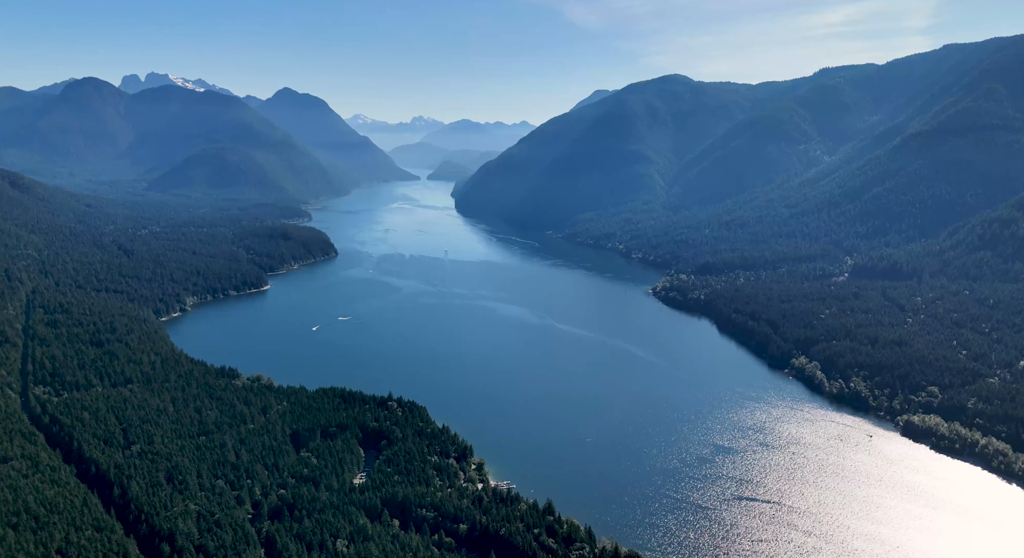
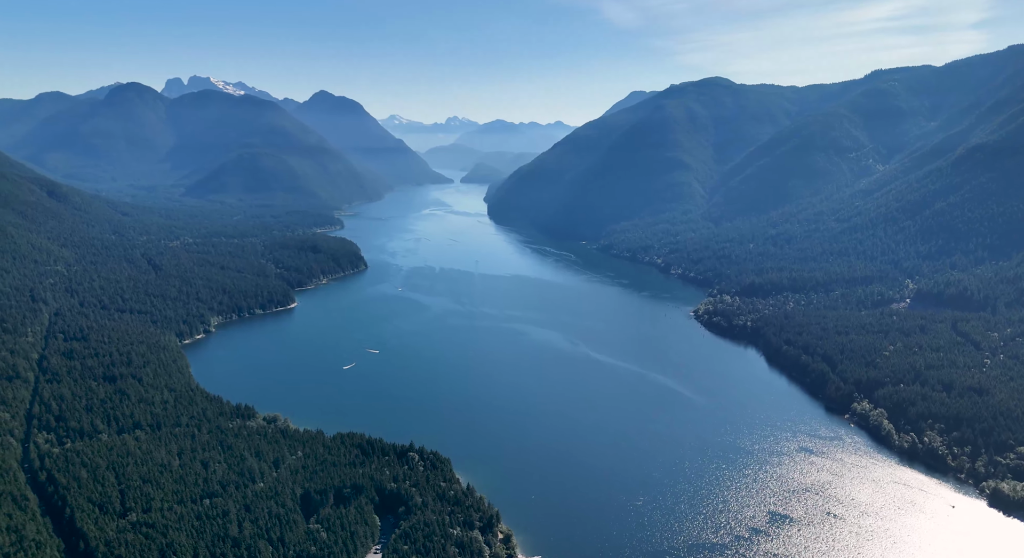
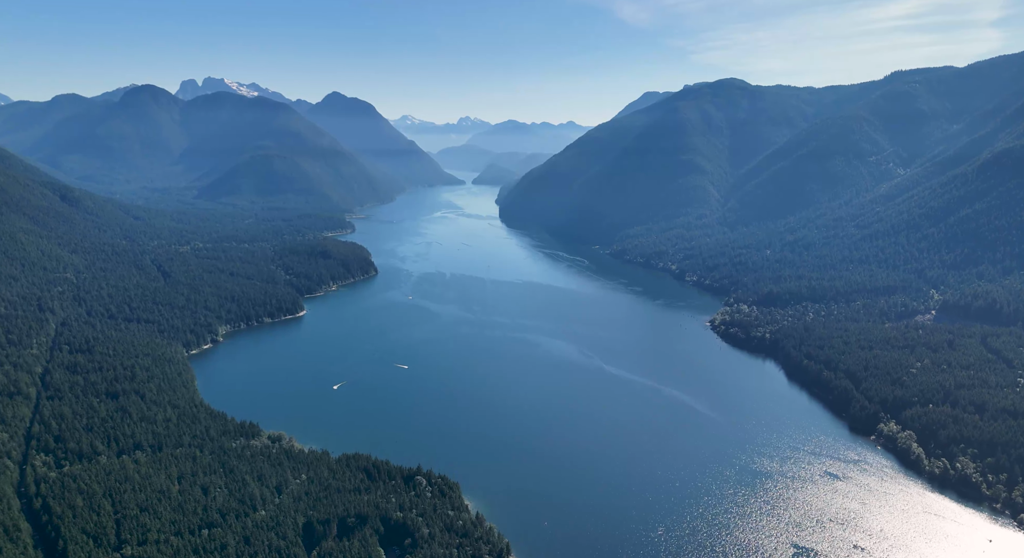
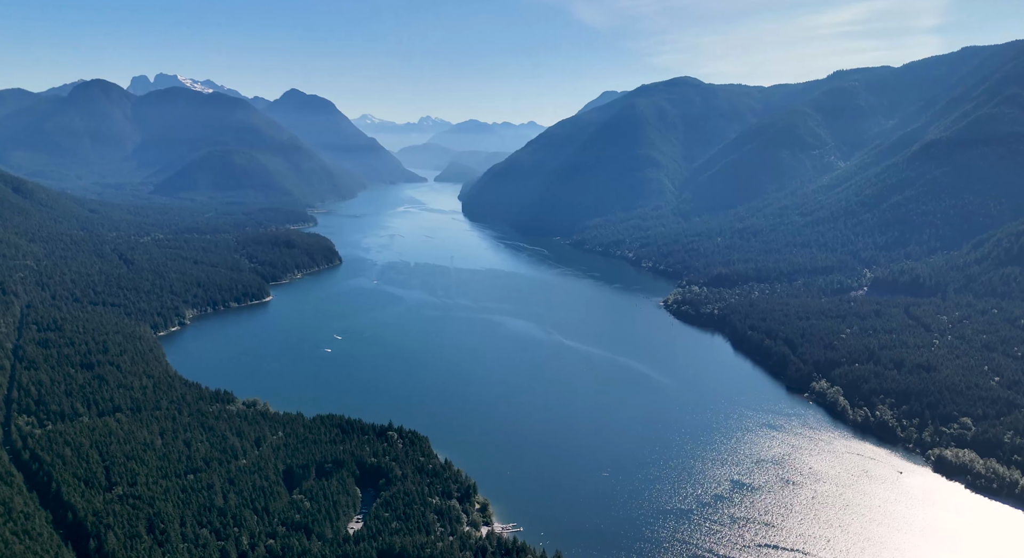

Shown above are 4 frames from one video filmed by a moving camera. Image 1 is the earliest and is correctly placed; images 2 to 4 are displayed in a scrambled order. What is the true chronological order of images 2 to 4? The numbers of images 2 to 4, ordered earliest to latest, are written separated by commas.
4, 2, 3
